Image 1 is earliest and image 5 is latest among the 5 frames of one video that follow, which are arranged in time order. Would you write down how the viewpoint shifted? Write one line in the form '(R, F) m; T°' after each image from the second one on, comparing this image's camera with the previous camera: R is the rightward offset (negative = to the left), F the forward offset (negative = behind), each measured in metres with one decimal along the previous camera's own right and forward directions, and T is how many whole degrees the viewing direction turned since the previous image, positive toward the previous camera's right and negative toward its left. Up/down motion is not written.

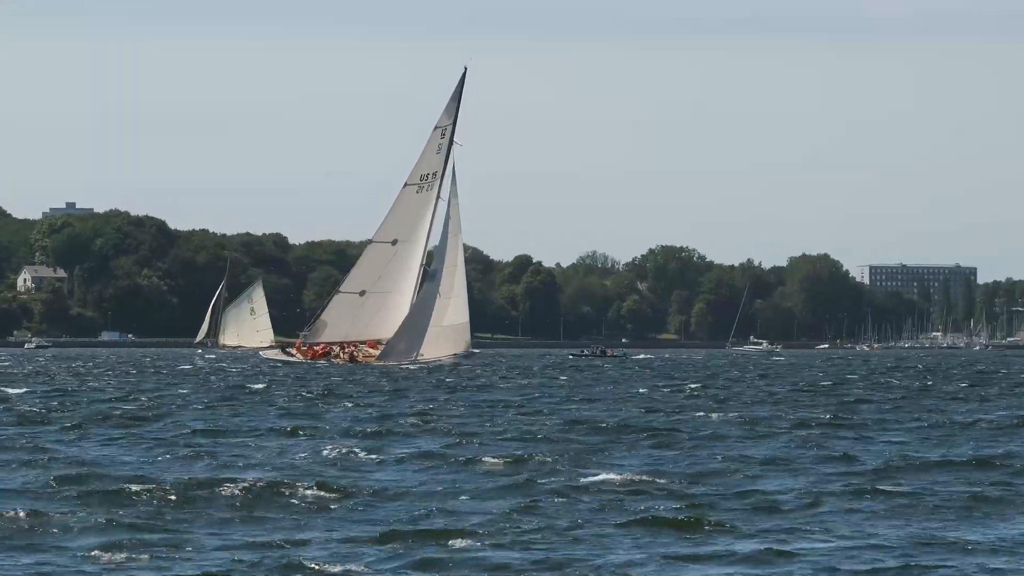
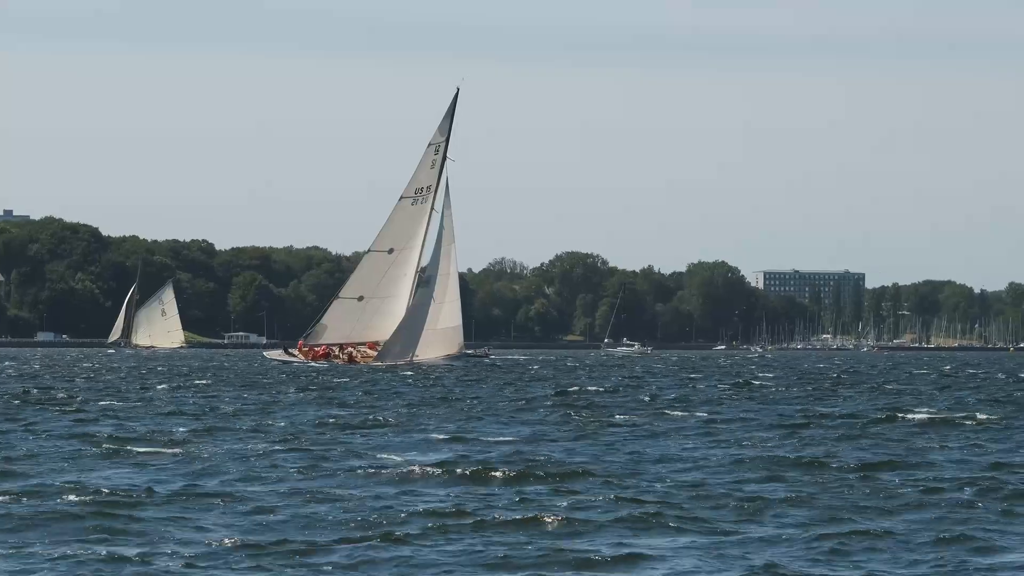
(-1.7, -1.1) m; +6°
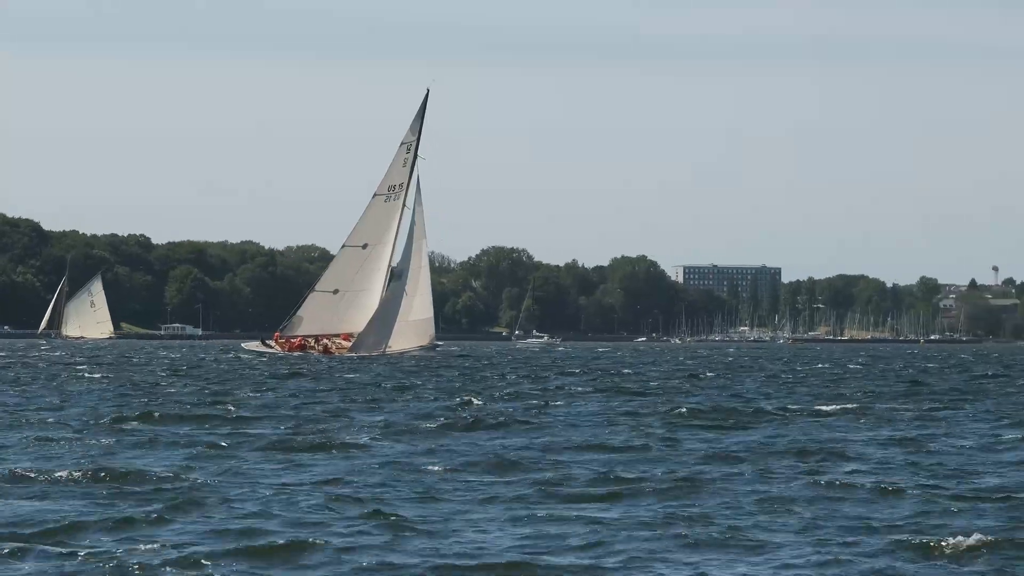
(-0.9, -0.8) m; +4°
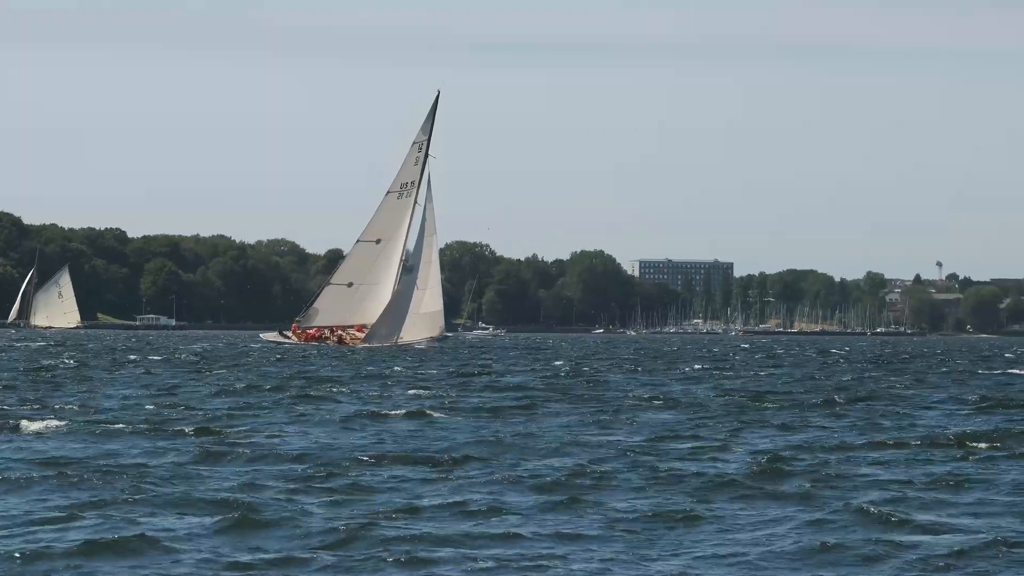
(-1.1, -1.0) m; +3°
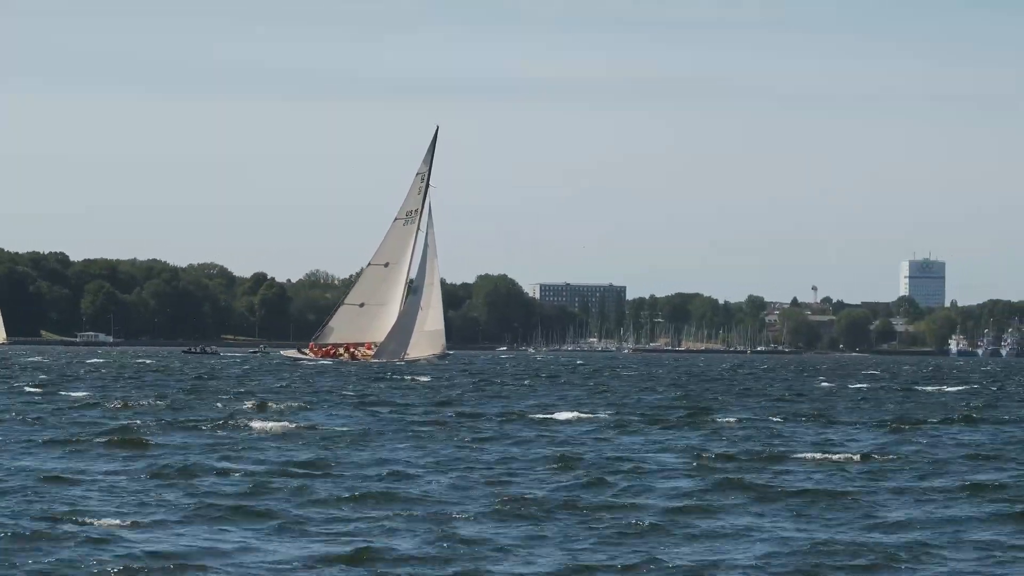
(-2.4, -2.5) m; +7°
